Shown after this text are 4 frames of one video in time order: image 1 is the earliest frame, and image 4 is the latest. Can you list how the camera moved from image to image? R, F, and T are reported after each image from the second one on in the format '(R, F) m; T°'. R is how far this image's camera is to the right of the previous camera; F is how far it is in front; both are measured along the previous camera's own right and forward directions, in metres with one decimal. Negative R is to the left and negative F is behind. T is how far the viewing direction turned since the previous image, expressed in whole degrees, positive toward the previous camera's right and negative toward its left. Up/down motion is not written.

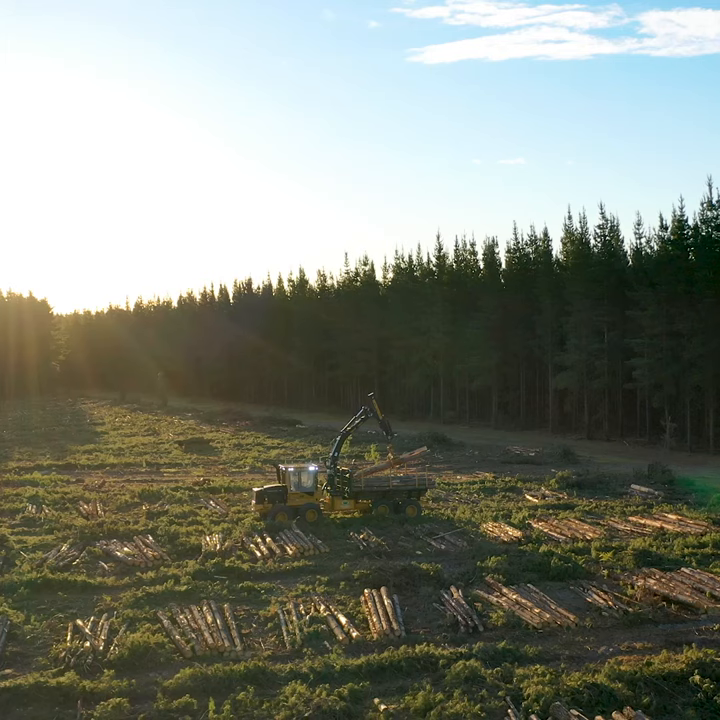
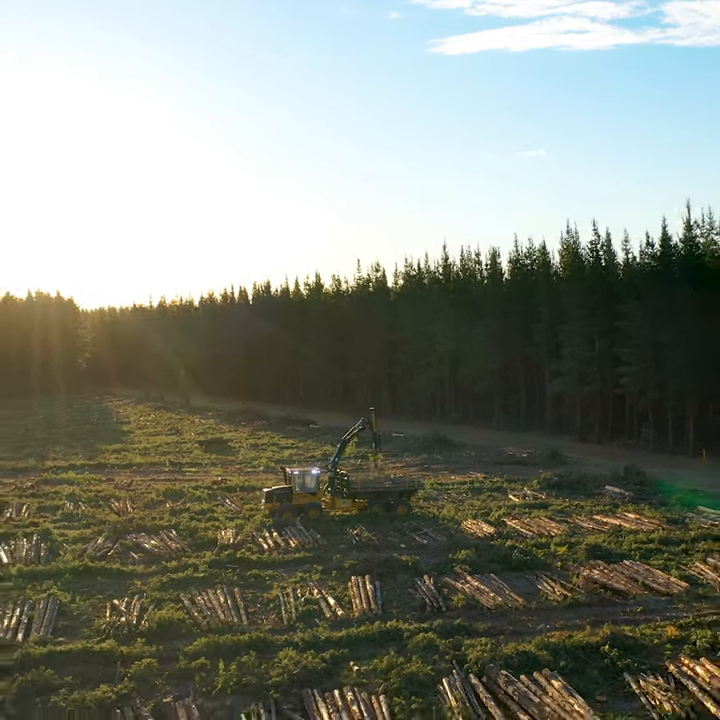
(+0.6, -2.4) m; -1°
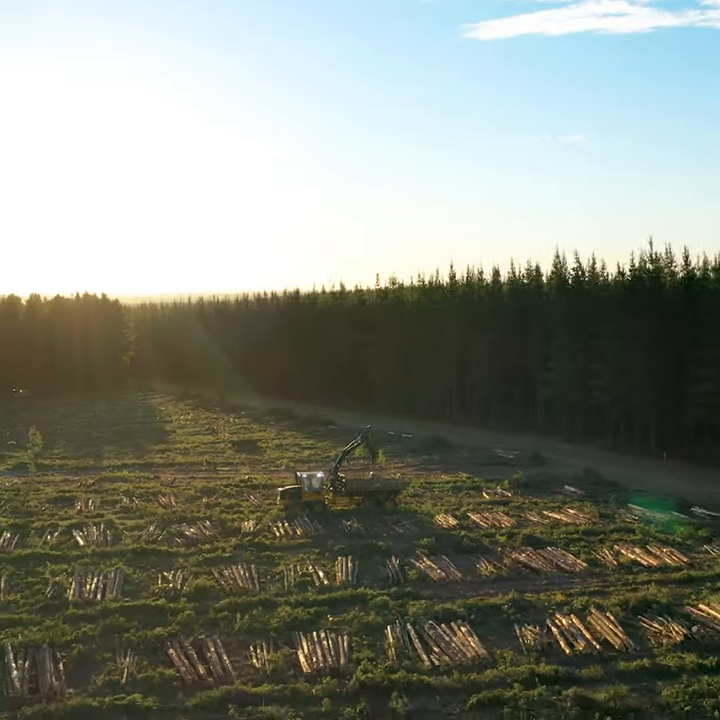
(+1.3, -4.9) m; -3°
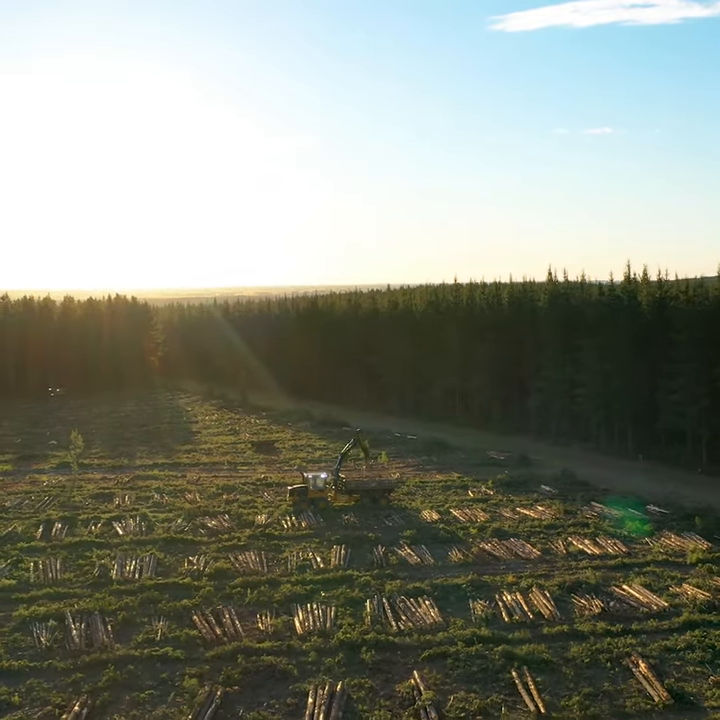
(+0.9, -3.9) m; -2°
